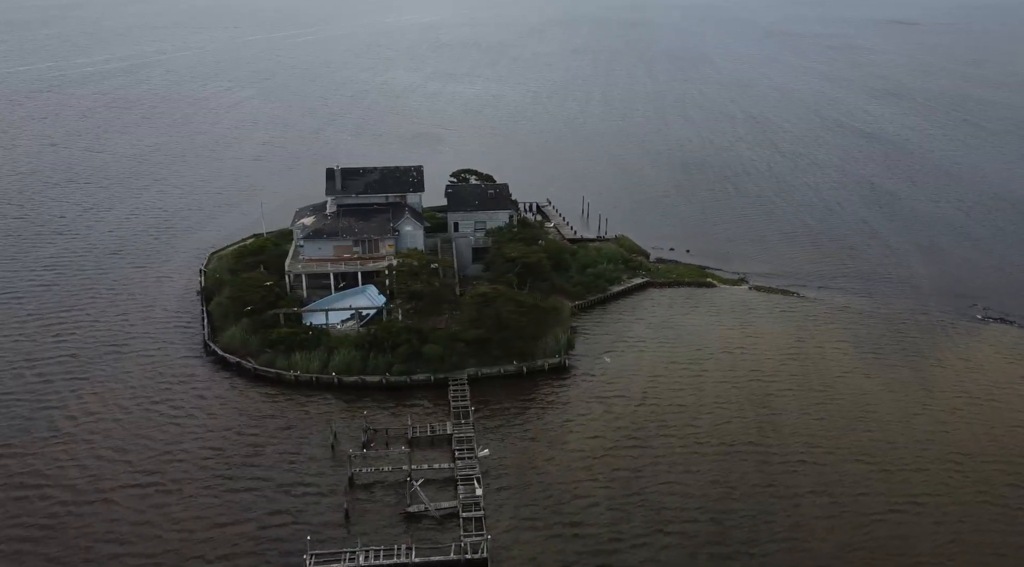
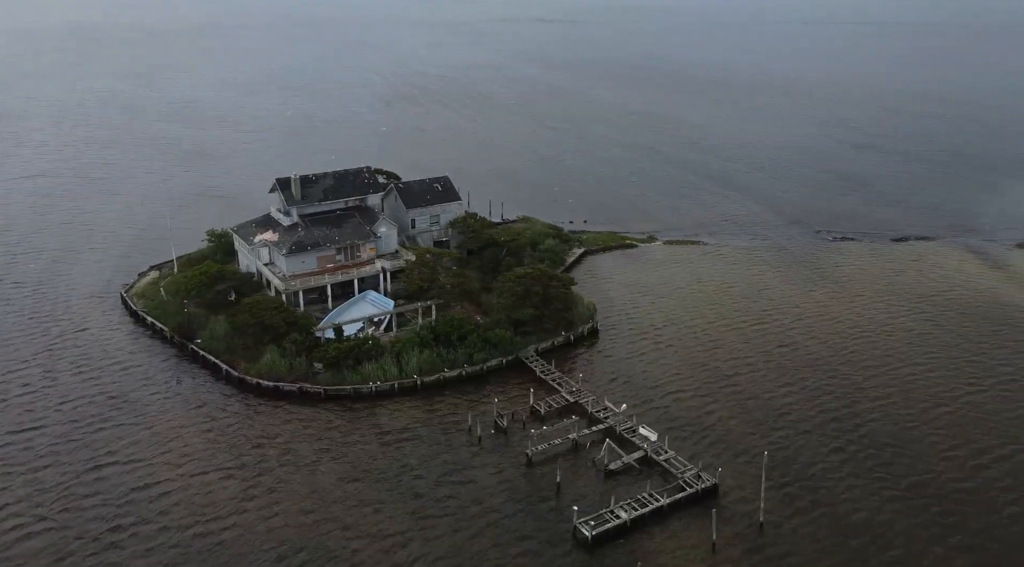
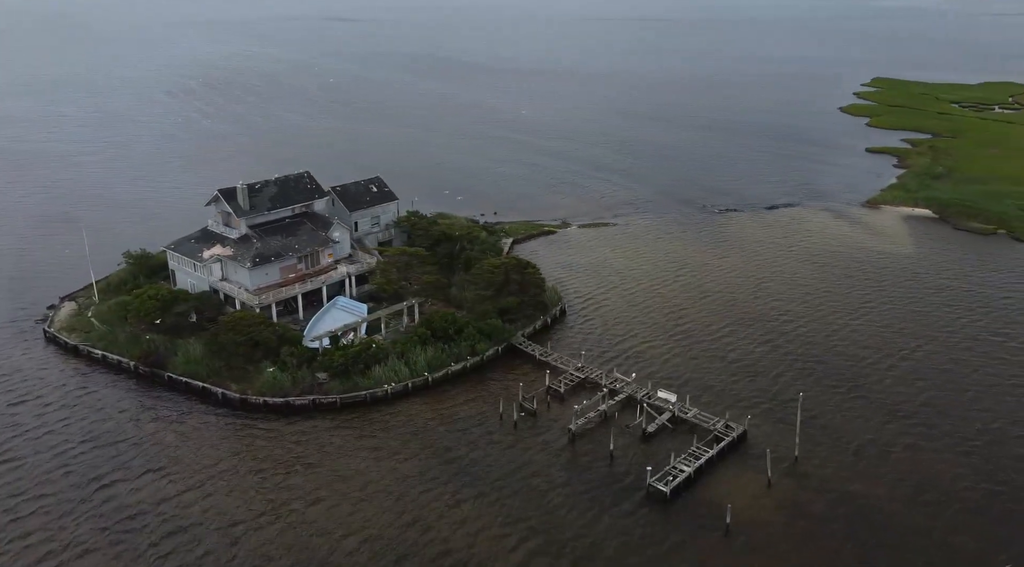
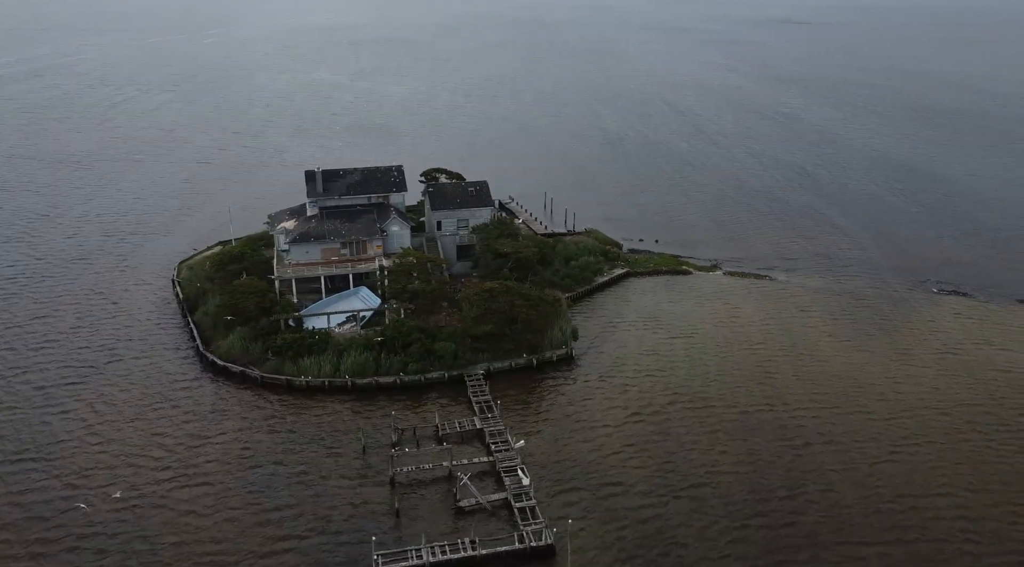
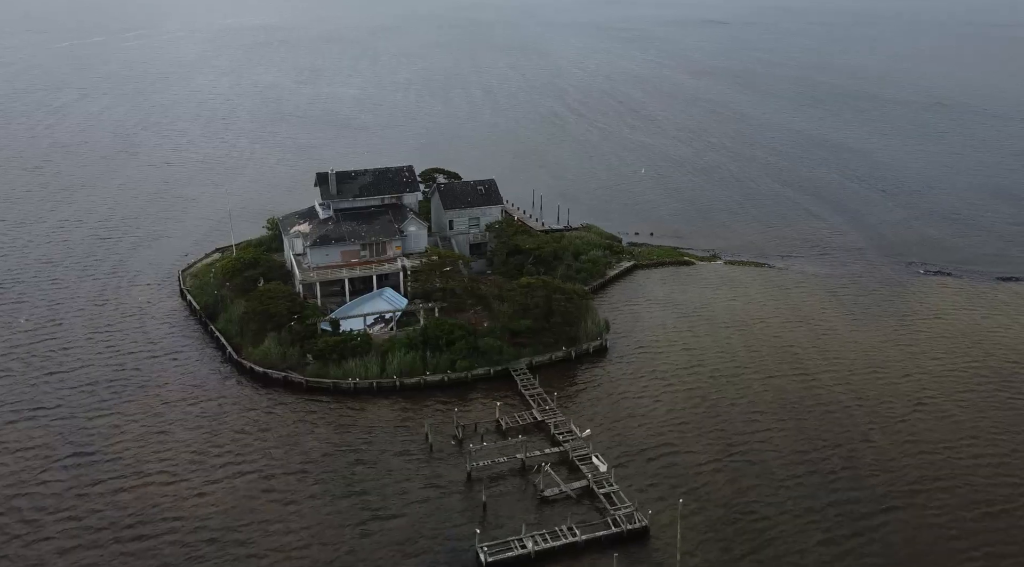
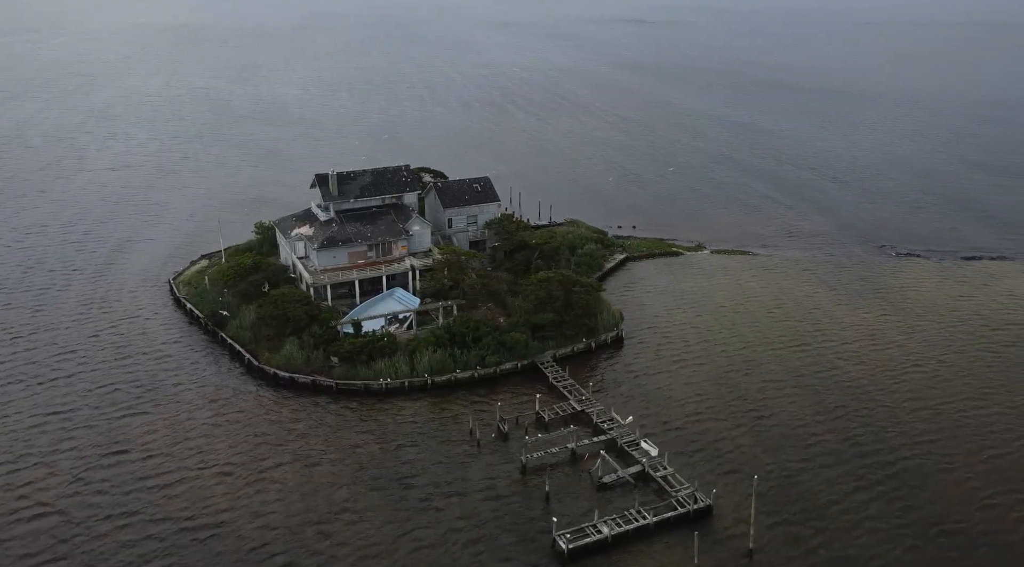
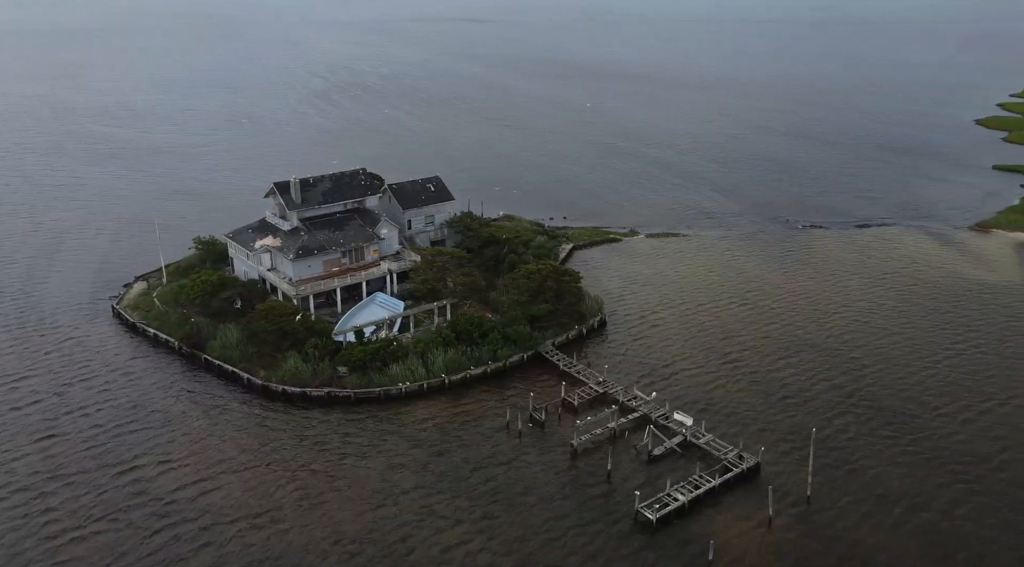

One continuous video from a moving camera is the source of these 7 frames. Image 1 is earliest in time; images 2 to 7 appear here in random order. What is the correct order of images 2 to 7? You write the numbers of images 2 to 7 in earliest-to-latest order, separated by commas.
4, 5, 6, 2, 7, 3
